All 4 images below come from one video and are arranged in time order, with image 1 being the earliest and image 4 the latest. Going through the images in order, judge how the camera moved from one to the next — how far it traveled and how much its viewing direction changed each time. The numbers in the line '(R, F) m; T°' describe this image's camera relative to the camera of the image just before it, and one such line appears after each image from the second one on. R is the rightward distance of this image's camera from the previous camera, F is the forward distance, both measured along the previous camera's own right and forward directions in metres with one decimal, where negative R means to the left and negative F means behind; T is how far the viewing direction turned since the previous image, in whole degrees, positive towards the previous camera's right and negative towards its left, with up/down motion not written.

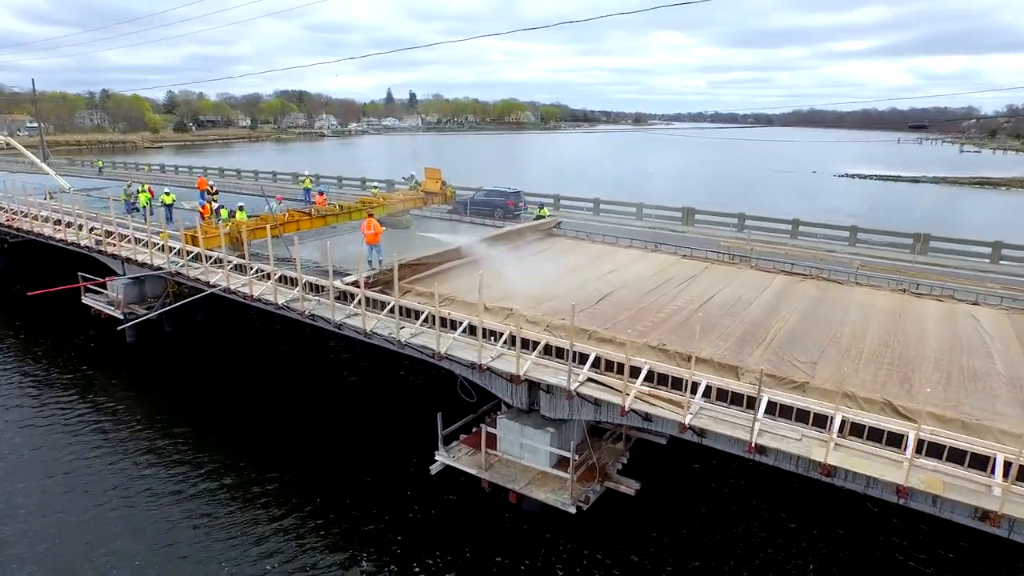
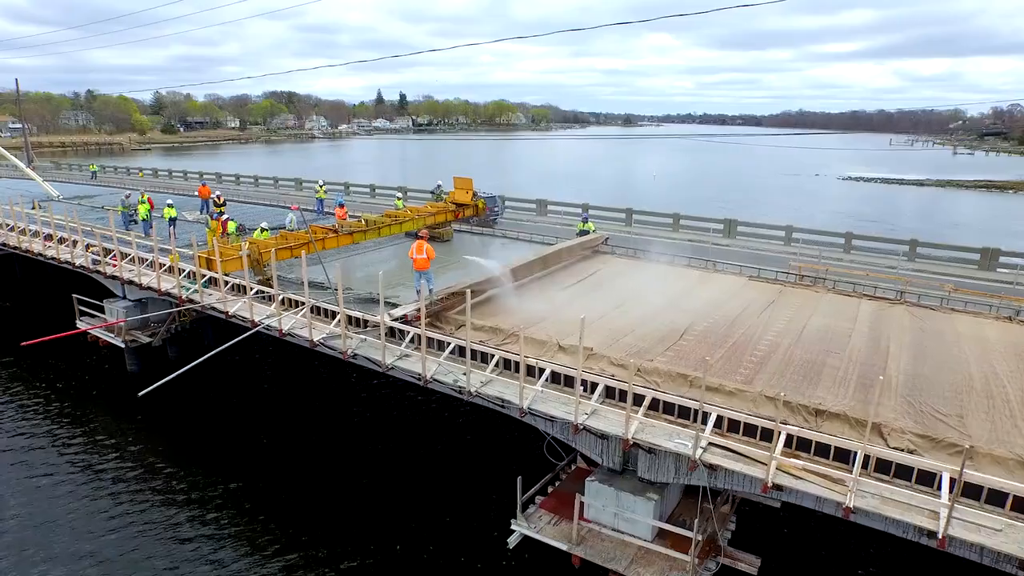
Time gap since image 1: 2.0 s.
(-1.8, +2.1) m; +1°
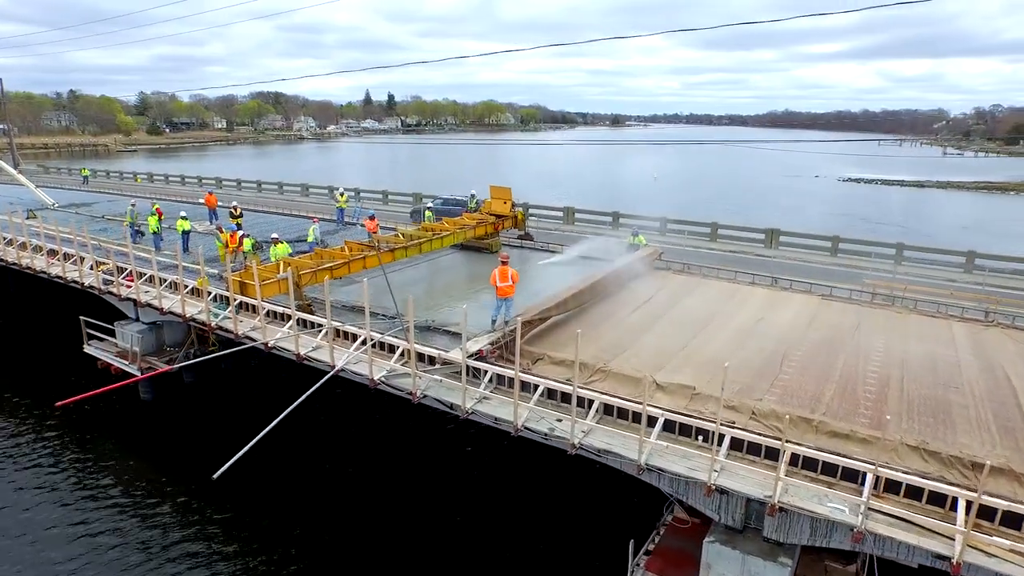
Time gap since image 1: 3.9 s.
(-1.9, +1.5) m; +1°
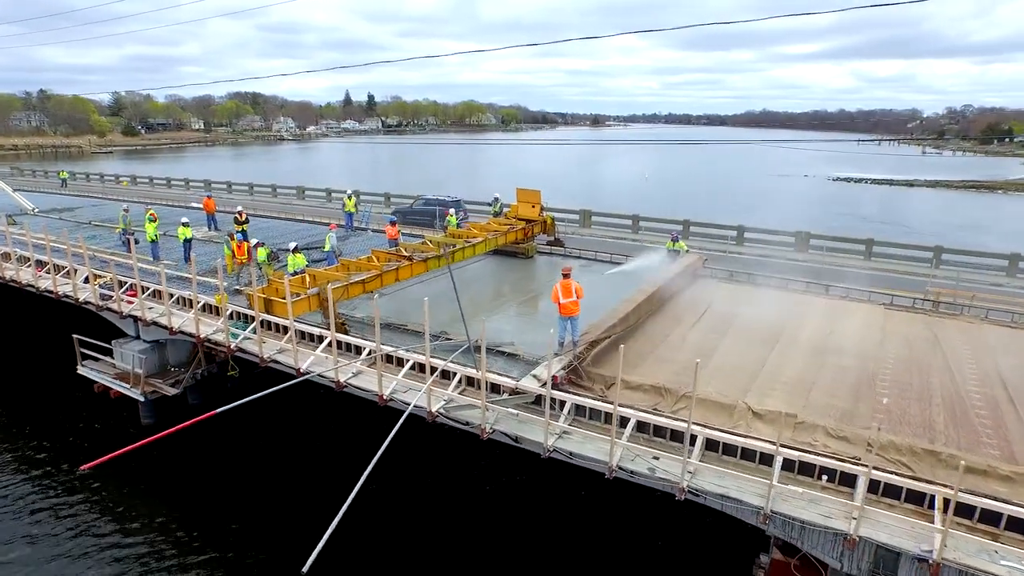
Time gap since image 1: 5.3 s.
(-1.6, +1.4) m; +2°
